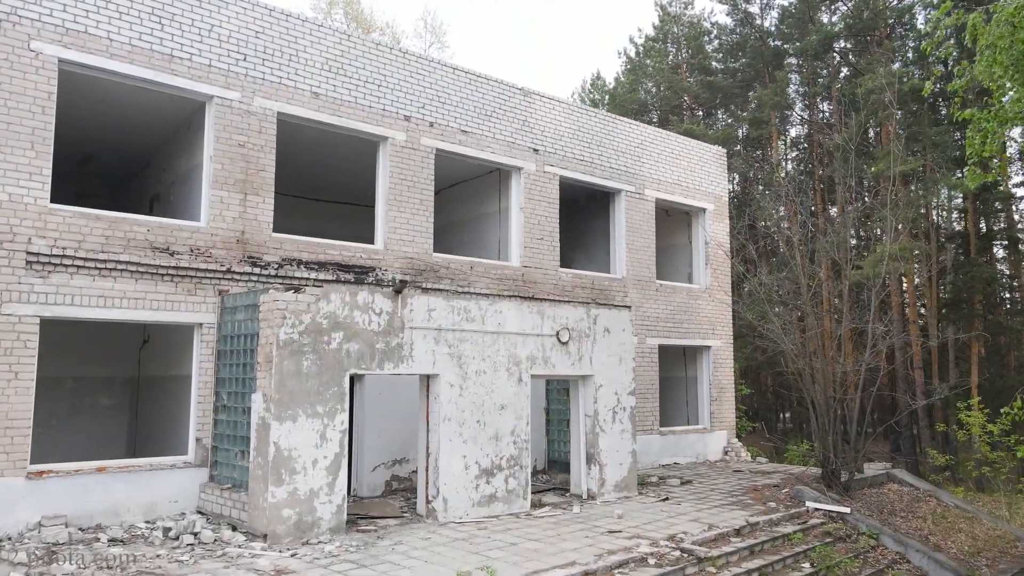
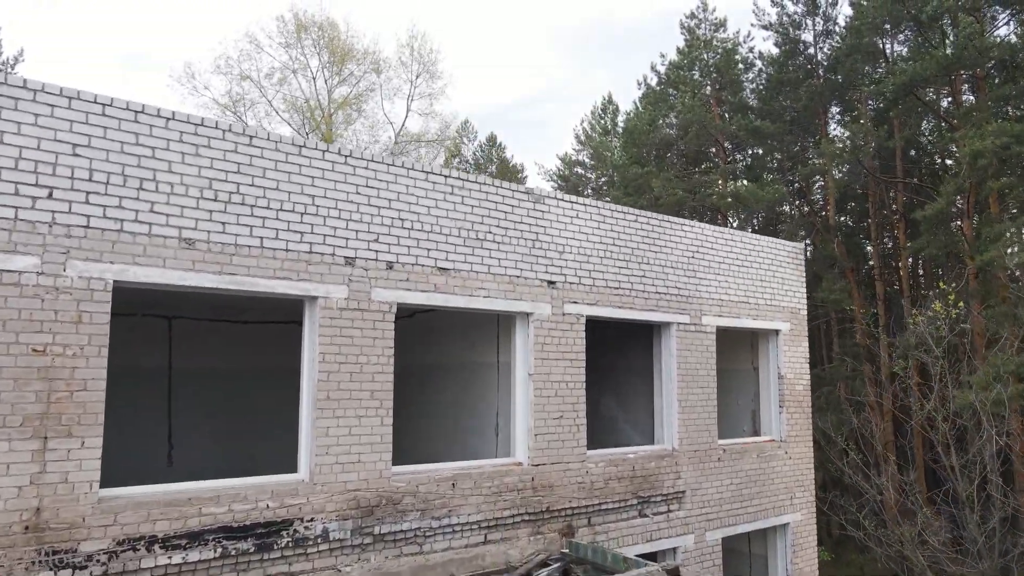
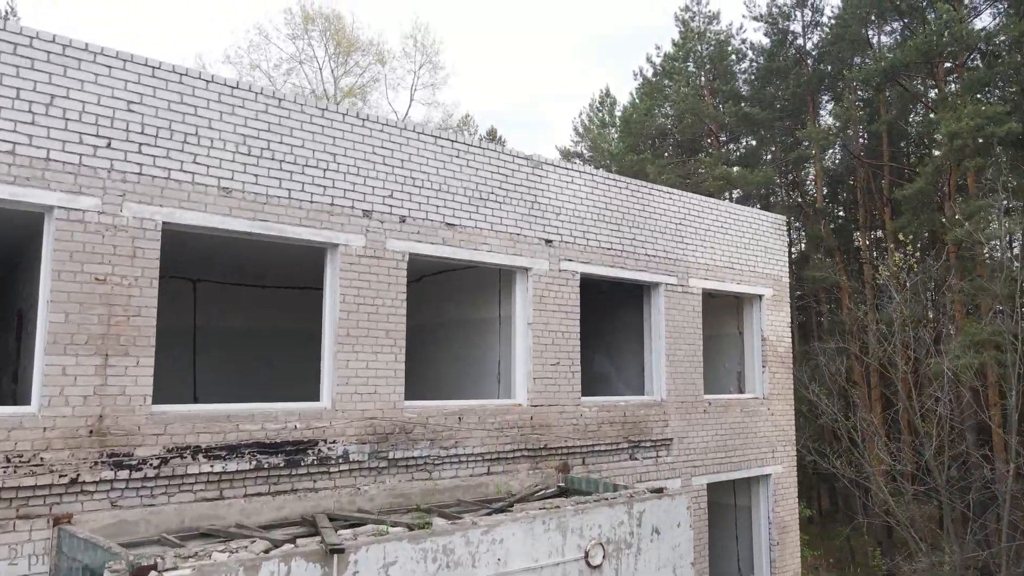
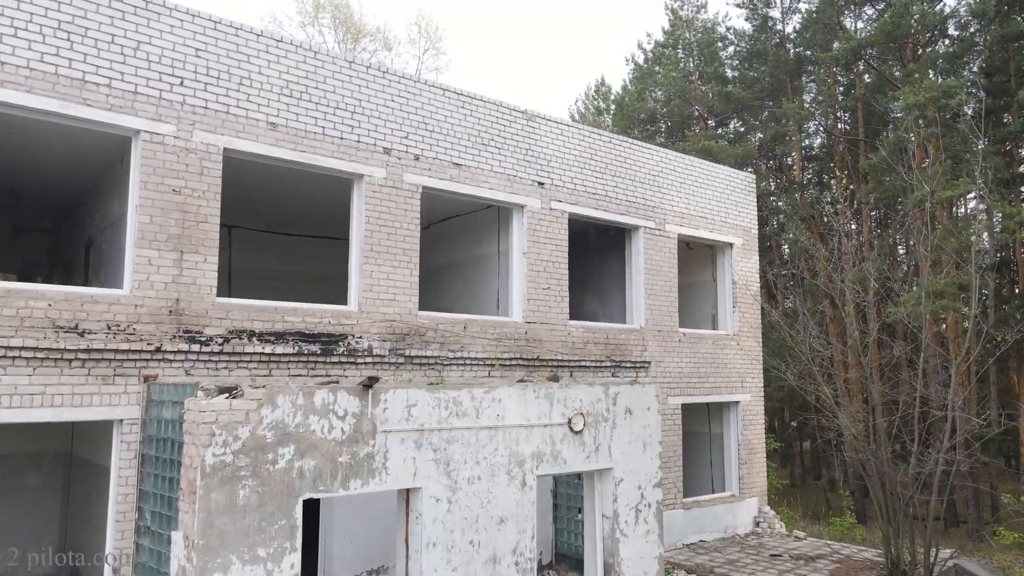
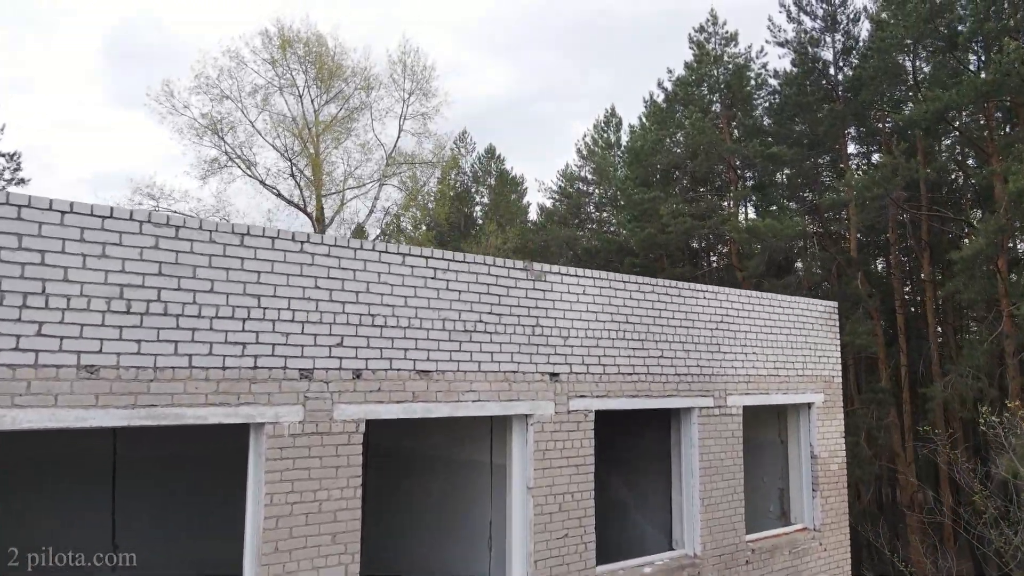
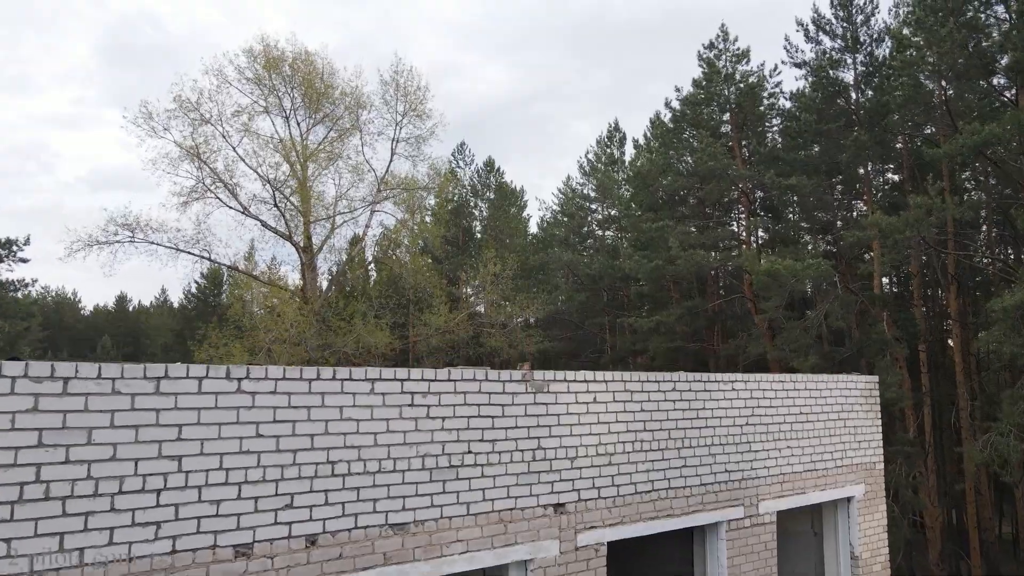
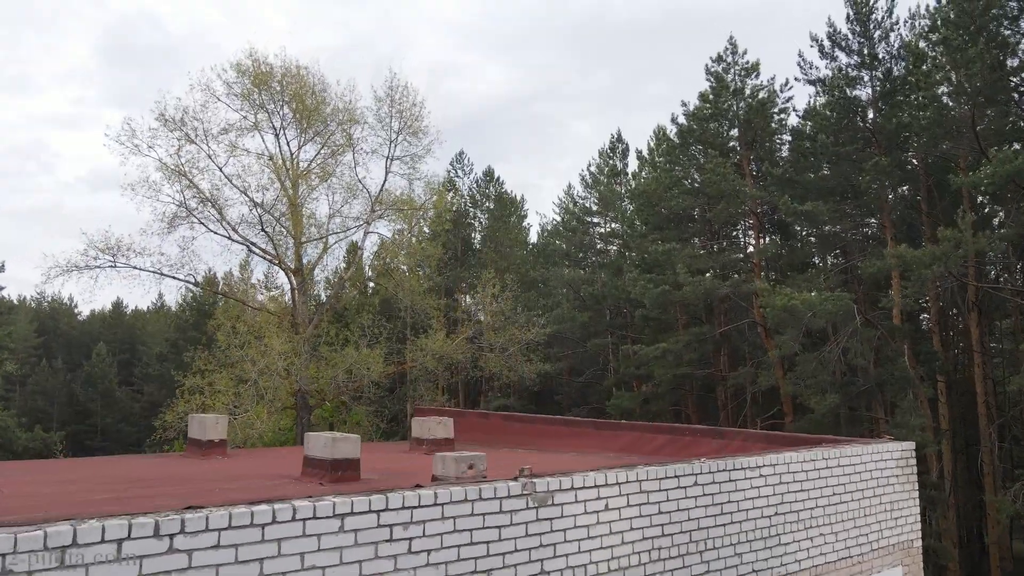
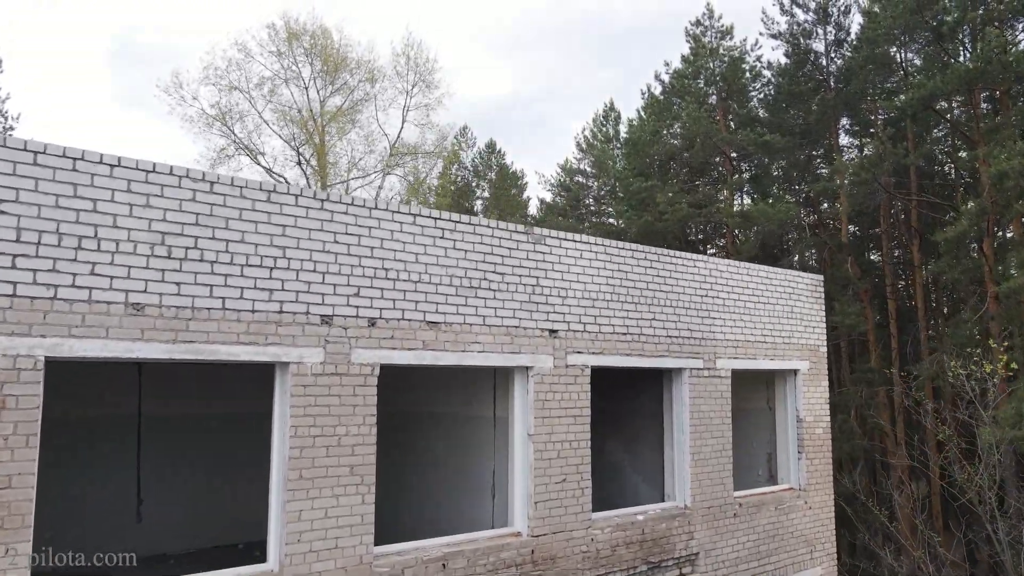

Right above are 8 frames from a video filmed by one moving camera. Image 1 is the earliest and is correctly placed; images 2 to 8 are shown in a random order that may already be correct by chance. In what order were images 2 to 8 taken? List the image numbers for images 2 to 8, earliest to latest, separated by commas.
4, 3, 2, 8, 5, 6, 7
